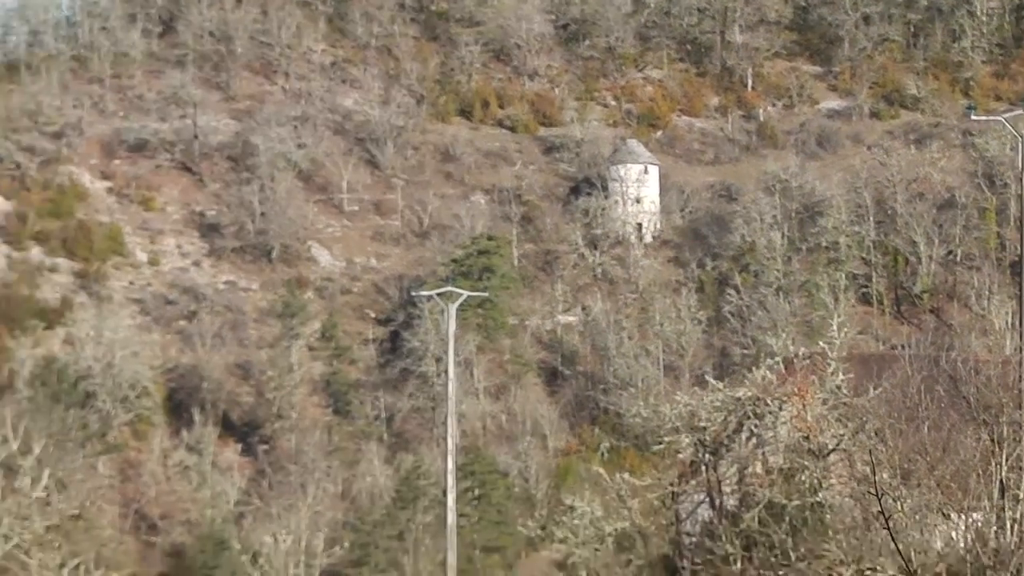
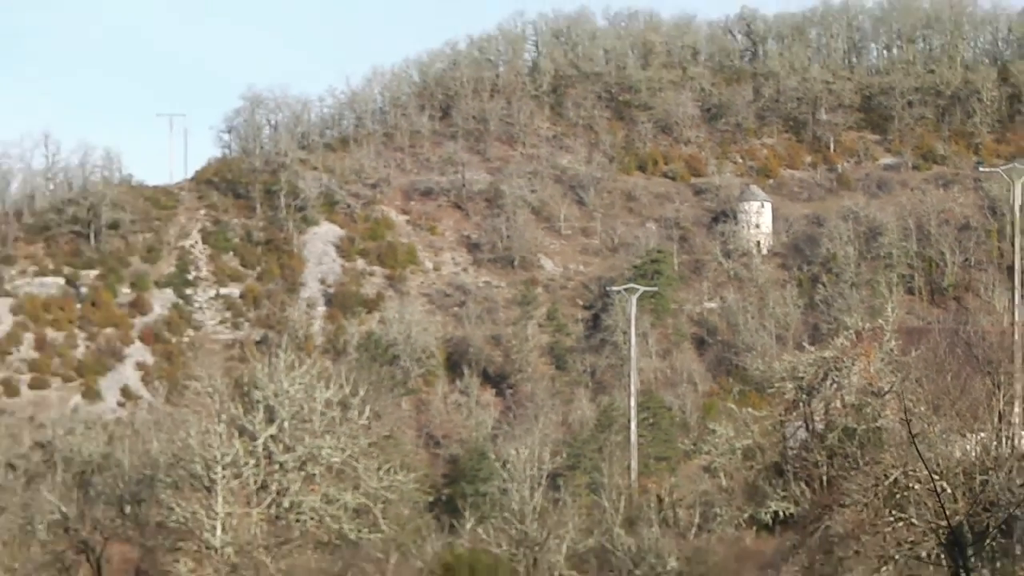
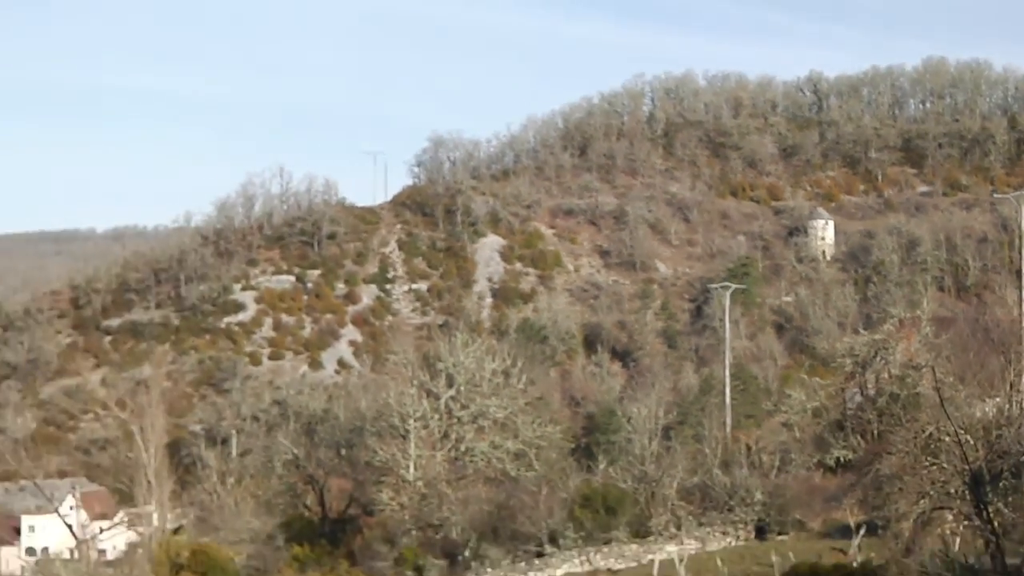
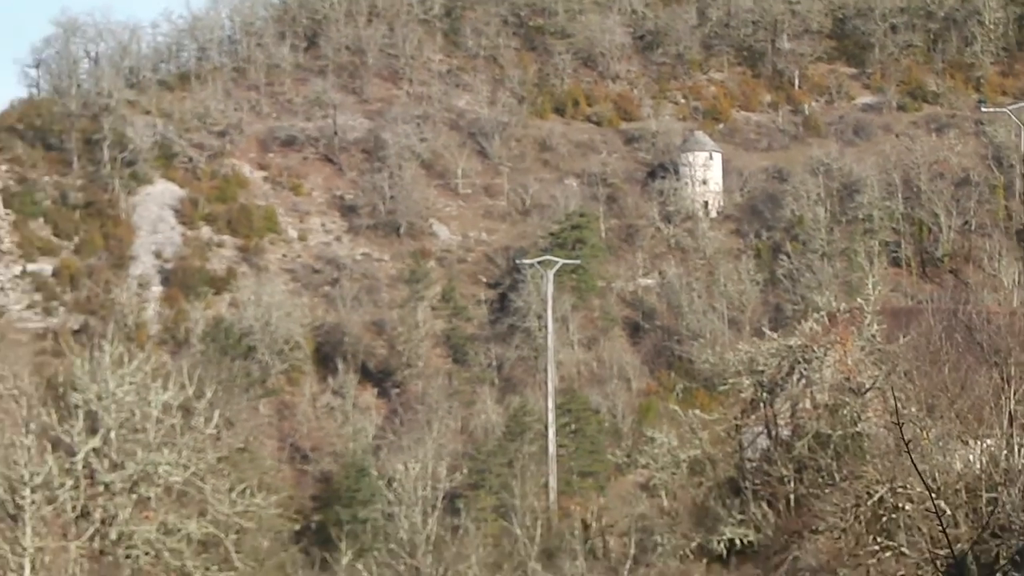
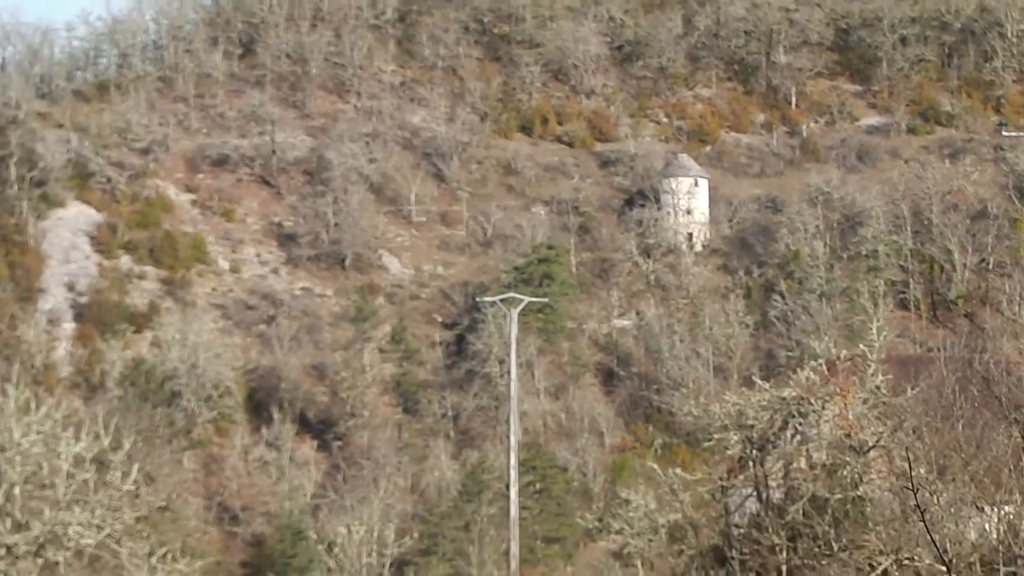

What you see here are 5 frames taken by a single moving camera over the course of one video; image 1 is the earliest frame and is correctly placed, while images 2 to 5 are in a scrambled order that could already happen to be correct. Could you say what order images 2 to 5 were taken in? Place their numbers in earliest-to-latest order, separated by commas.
5, 4, 2, 3
